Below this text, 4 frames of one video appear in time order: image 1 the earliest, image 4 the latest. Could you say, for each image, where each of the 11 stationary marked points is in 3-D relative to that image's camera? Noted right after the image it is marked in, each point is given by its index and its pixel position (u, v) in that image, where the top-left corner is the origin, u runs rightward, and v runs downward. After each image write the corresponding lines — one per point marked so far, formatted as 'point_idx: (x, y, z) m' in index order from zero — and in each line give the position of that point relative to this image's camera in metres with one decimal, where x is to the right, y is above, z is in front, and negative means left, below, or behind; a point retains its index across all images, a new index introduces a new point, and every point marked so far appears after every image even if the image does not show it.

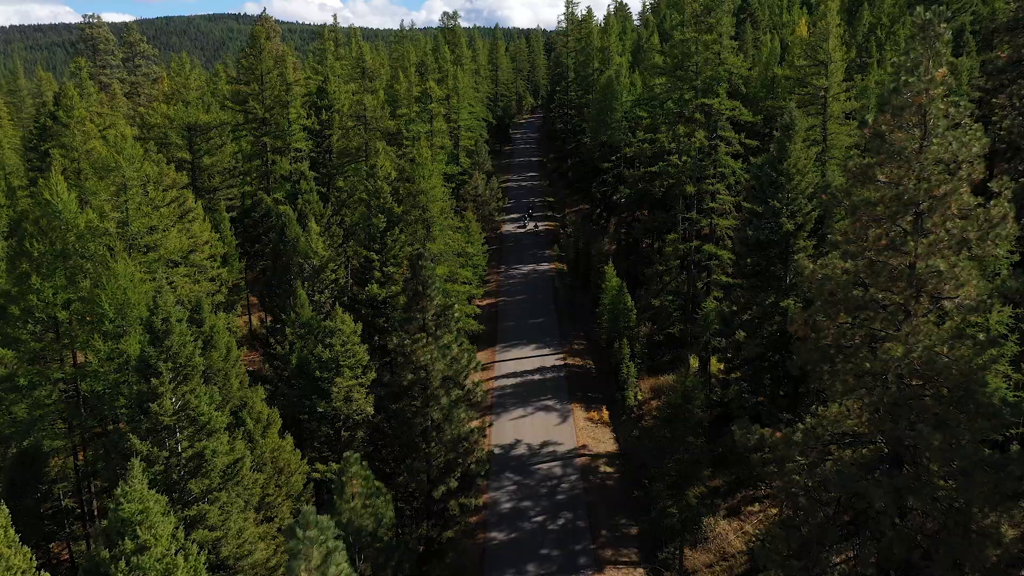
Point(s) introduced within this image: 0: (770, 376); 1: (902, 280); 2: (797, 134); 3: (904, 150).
0: (+5.7, -1.9, +17.4) m
1: (+6.2, +0.1, +12.7) m
2: (+6.2, +3.4, +17.3) m
3: (+6.2, +2.2, +12.6) m
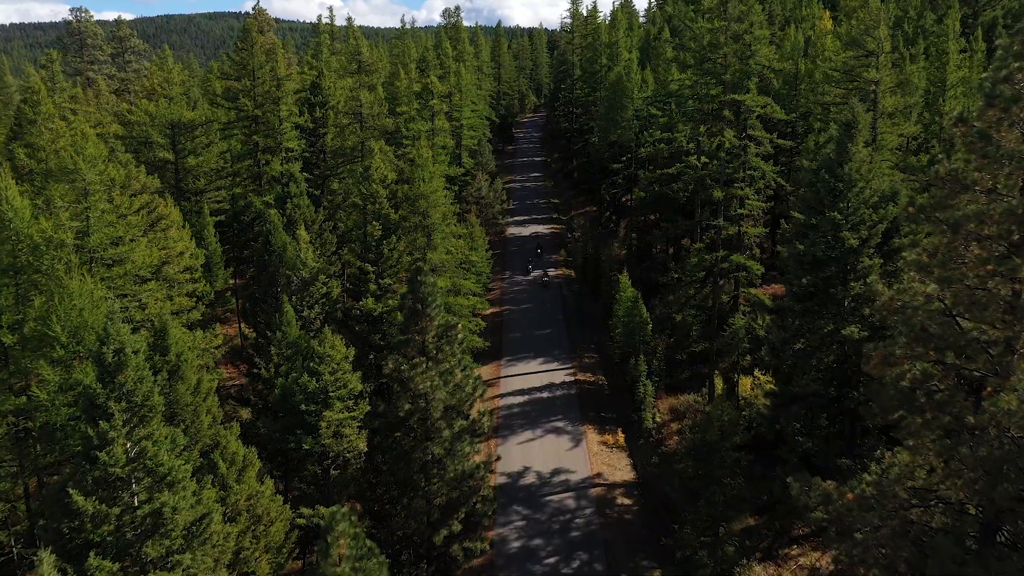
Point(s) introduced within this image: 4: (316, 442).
0: (+5.9, -2.4, +15.0) m
1: (+6.5, -0.3, +10.3) m
2: (+6.5, +2.9, +14.8) m
3: (+6.5, +1.7, +10.2) m
4: (-4.5, -3.5, +18.2) m
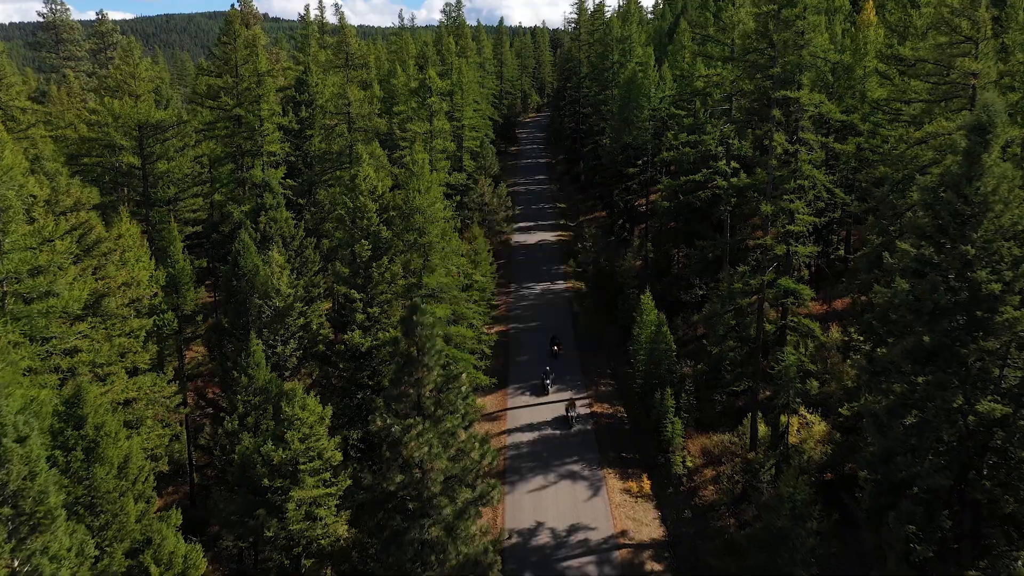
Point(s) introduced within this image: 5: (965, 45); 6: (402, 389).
0: (+6.2, -3.2, +11.4) m
1: (+6.7, -1.1, +6.7) m
2: (+6.8, +2.1, +11.2) m
3: (+6.7, +0.9, +6.6) m
4: (-4.2, -4.3, +14.6) m
5: (+9.2, +4.9, +16.2) m
6: (-2.1, -1.9, +15.1) m
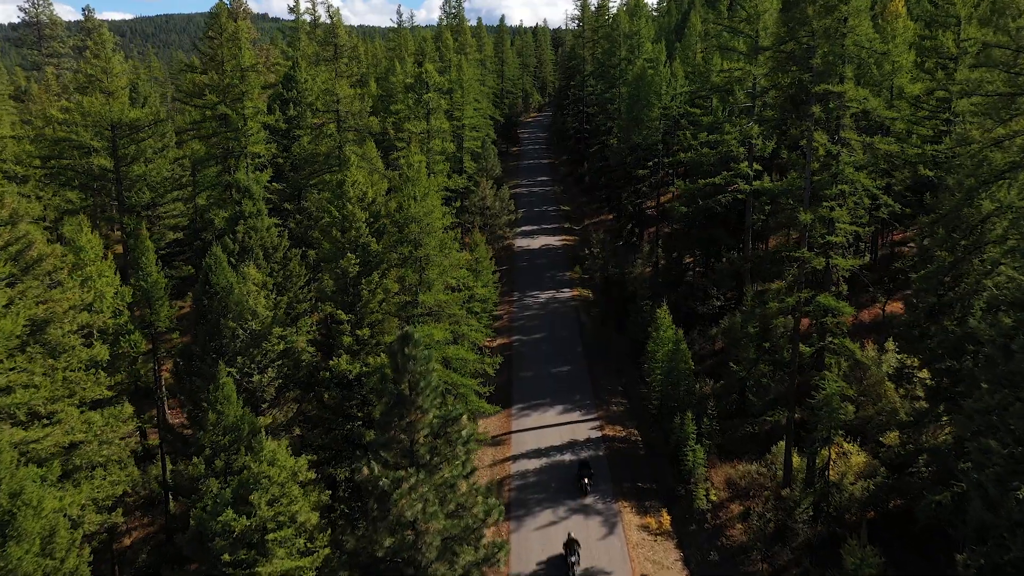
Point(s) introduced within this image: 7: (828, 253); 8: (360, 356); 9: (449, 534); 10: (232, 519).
0: (+6.4, -3.6, +9.1) m
1: (+6.9, -1.5, +4.4) m
2: (+6.9, +1.7, +9.0) m
3: (+6.9, +0.5, +4.3) m
4: (-4.0, -4.8, +12.3) m
5: (+9.3, +4.5, +13.9) m
6: (-1.9, -2.3, +12.8) m
7: (+7.7, +0.8, +19.4) m
8: (-3.4, -1.5, +18.0) m
9: (-1.0, -4.0, +13.0) m
10: (-4.3, -3.5, +12.5) m
